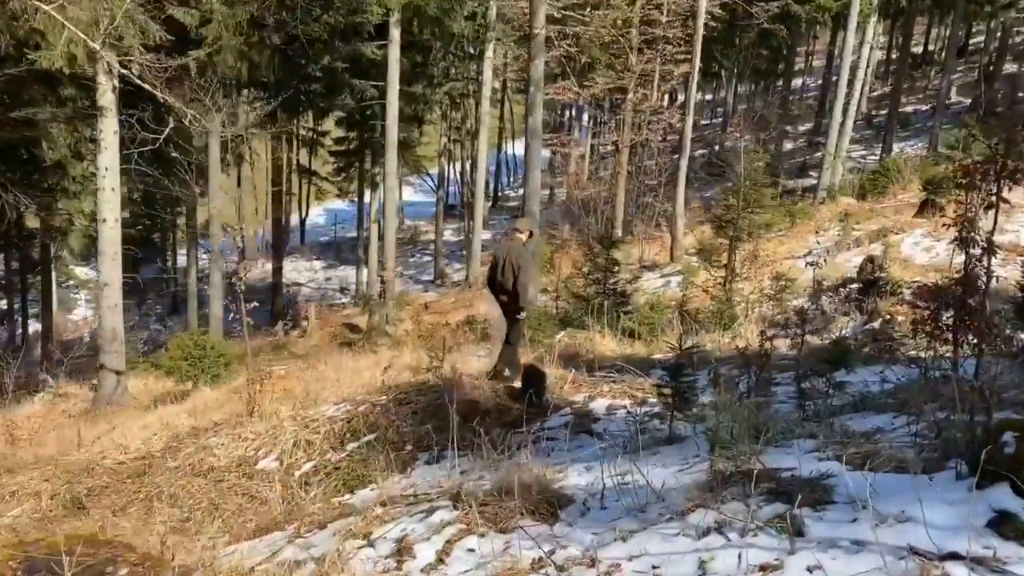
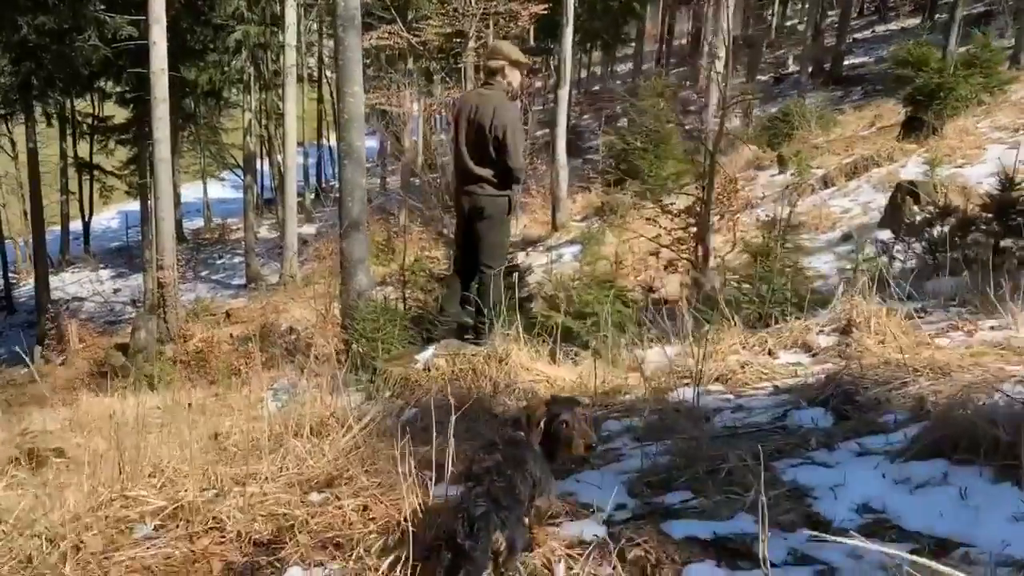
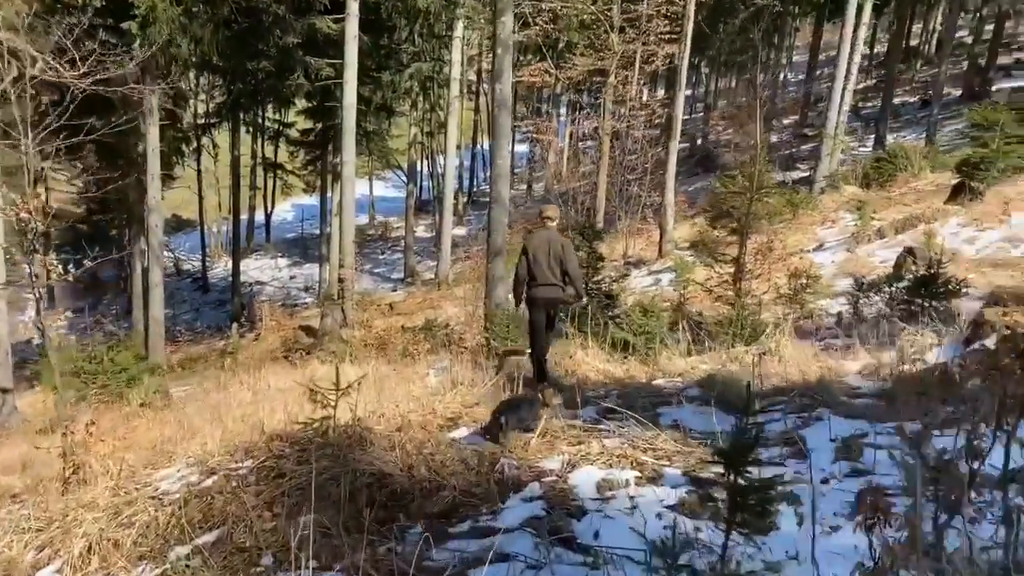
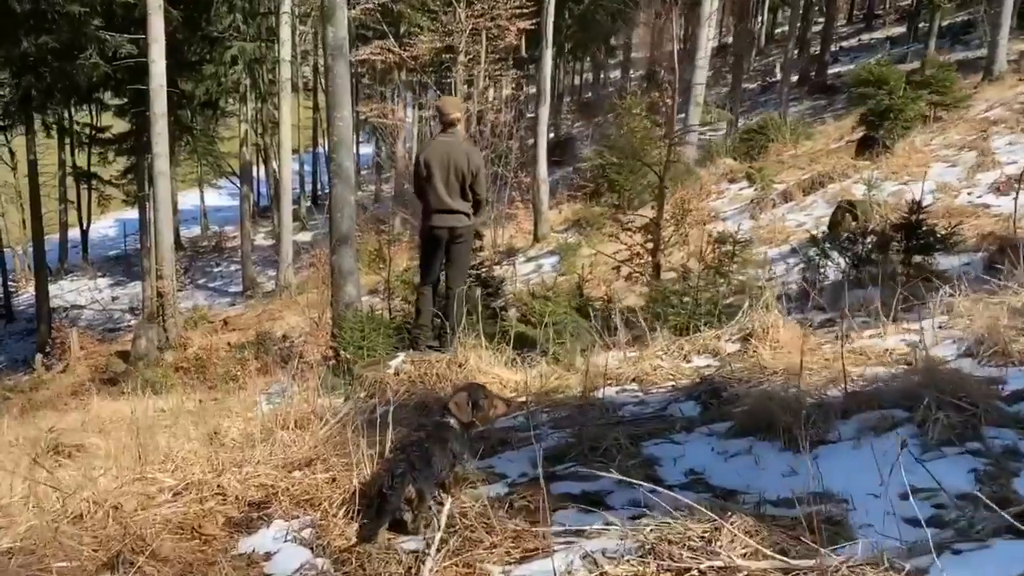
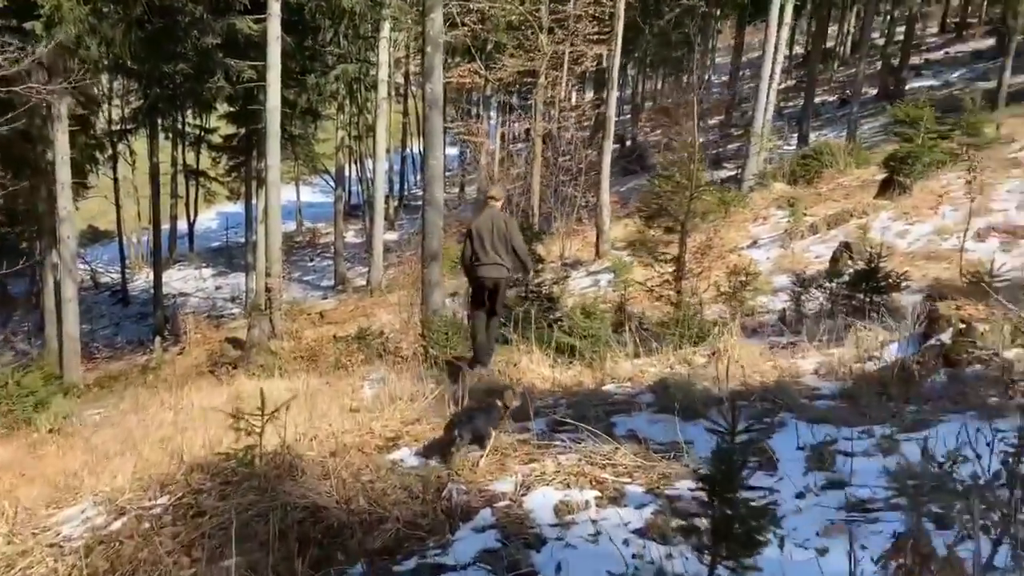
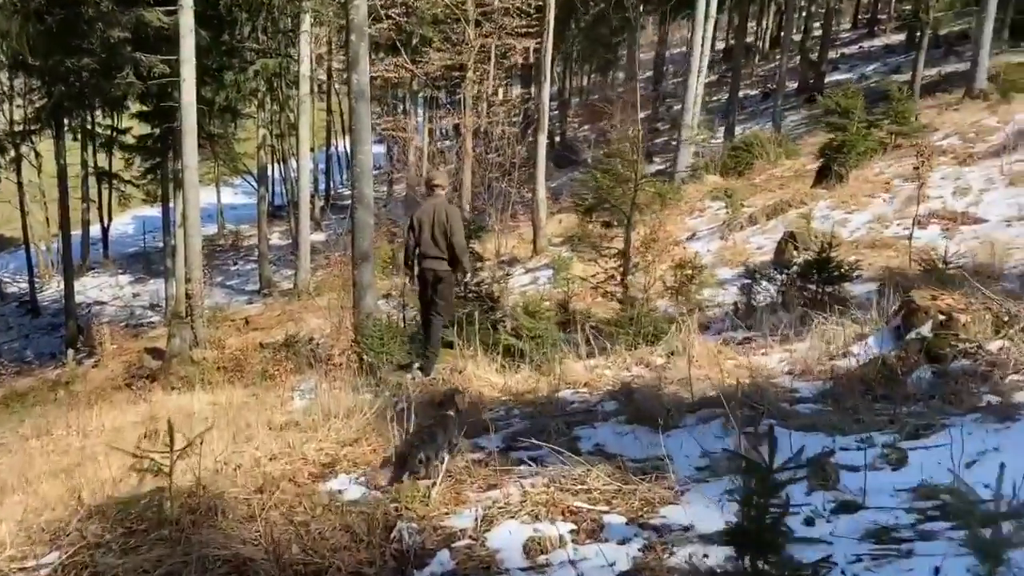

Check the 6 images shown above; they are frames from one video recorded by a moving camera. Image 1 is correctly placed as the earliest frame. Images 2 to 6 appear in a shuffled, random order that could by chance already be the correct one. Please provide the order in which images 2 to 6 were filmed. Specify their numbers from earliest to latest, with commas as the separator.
3, 5, 6, 4, 2
